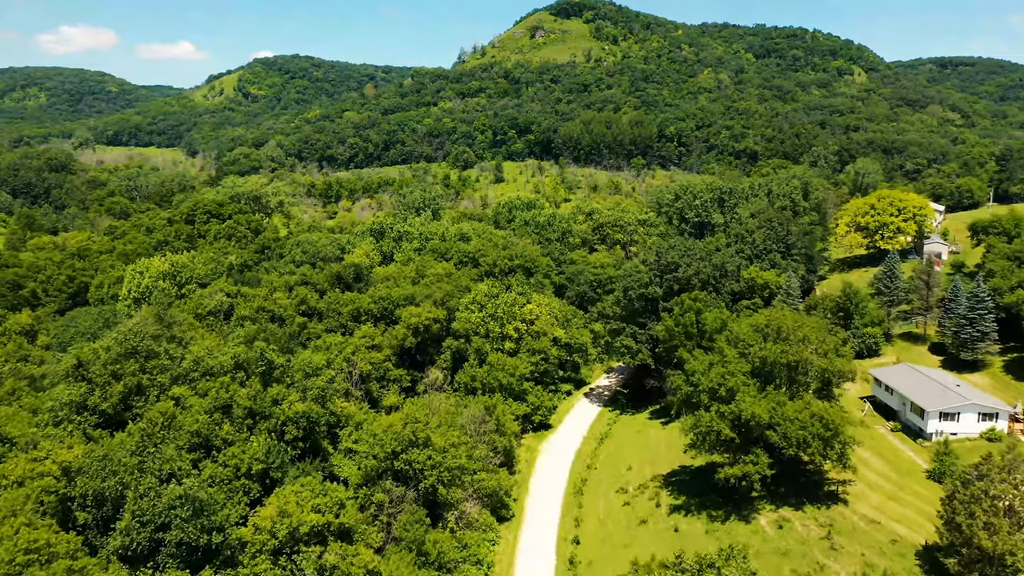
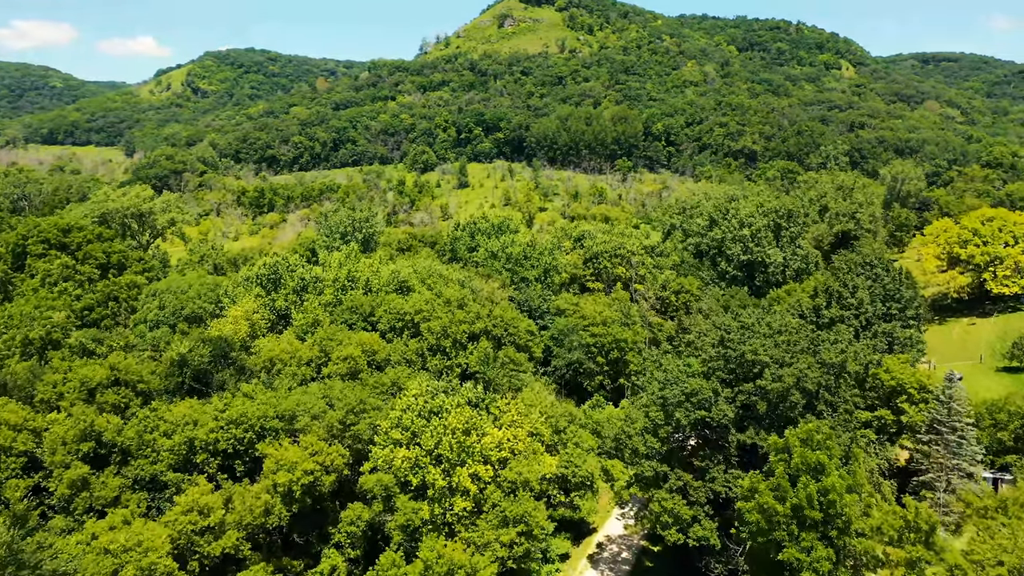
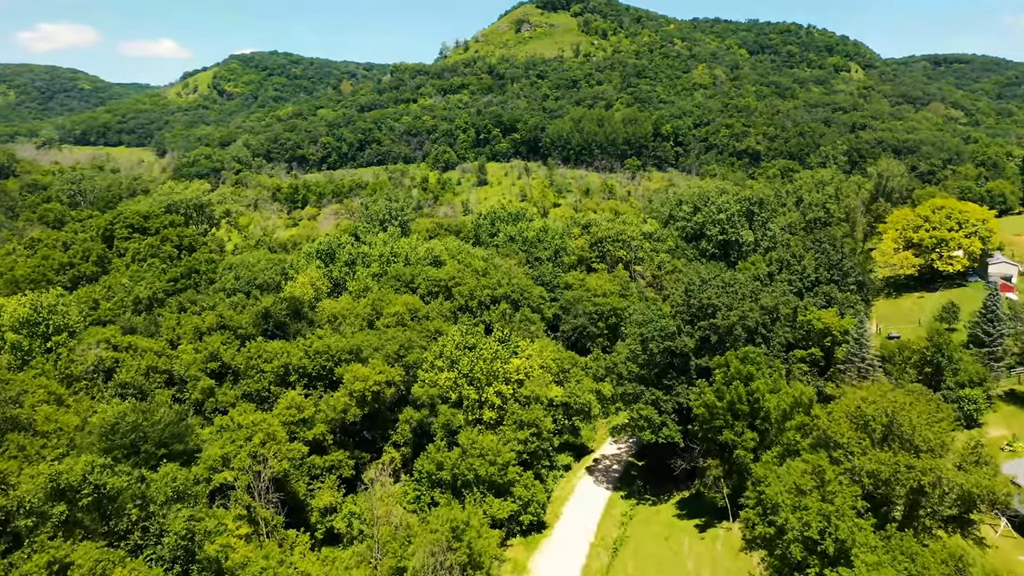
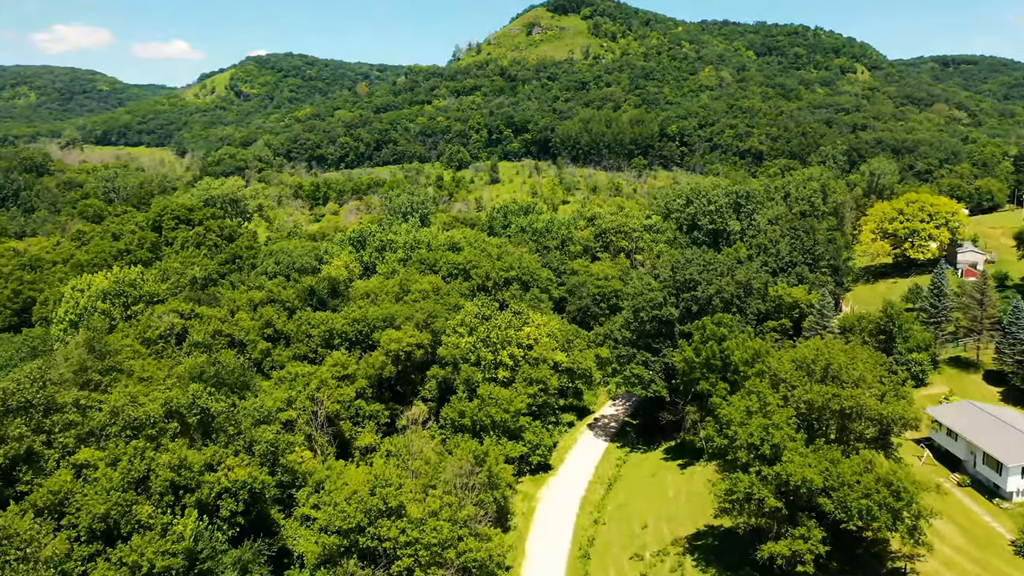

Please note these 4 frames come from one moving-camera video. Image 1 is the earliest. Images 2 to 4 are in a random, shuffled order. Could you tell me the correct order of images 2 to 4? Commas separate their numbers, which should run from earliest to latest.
4, 3, 2
